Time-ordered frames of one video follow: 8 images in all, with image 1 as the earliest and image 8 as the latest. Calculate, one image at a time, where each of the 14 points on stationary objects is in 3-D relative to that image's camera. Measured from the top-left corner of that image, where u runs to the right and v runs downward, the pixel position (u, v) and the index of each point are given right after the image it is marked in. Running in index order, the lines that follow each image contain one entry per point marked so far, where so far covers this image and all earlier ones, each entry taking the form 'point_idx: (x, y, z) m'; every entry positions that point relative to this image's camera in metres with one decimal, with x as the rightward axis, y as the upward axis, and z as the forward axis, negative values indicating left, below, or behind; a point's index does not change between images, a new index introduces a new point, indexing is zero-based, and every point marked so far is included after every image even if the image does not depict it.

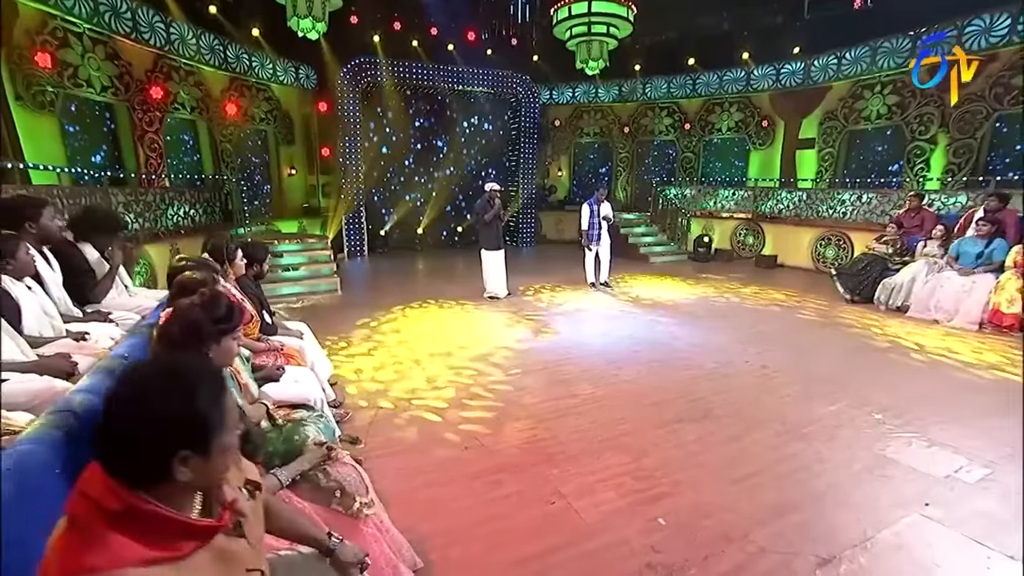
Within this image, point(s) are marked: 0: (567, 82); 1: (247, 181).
0: (+1.4, +5.3, +14.0) m
1: (-5.3, +2.0, +11.2) m
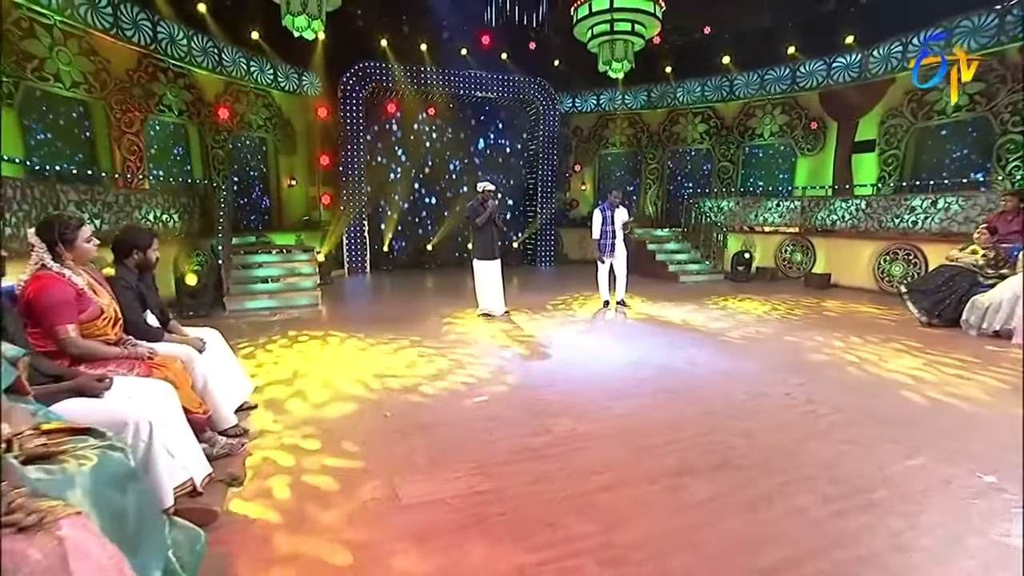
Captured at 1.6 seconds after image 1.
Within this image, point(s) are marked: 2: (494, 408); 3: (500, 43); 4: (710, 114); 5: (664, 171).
0: (+1.9, +4.7, +13.0) m
1: (-5.1, +1.7, +10.5) m
2: (-0.2, -1.1, +5.2) m
3: (-0.2, +5.3, +11.9) m
4: (+4.4, +3.9, +12.4) m
5: (+3.6, +2.8, +13.0) m
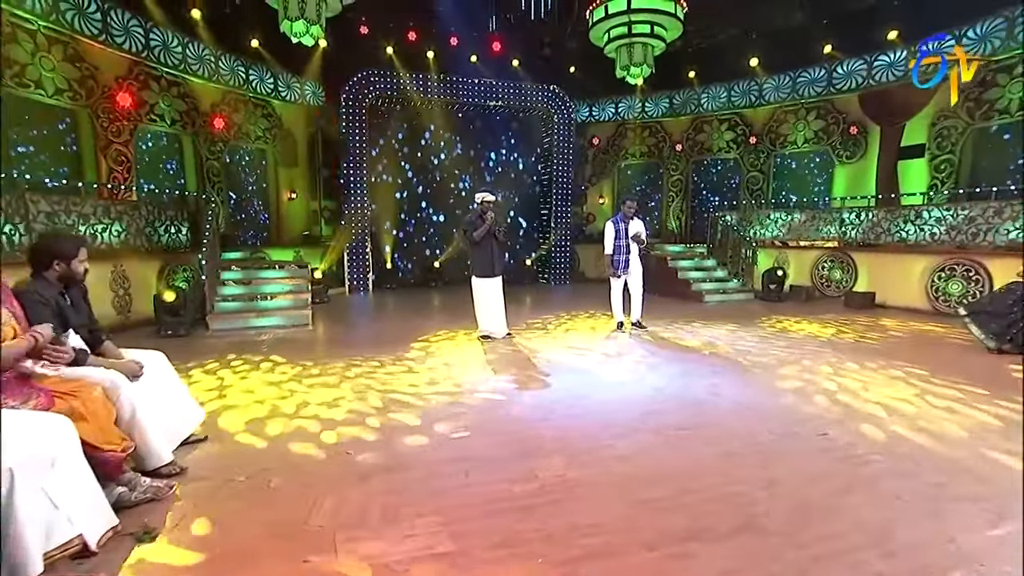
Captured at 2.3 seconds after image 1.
0: (+2.2, +4.3, +12.3) m
1: (-4.9, +1.3, +10.1) m
2: (-0.3, -1.3, +4.4) m
3: (0.0, +4.9, +11.3) m
4: (+4.7, +3.5, +11.6) m
5: (+3.9, +2.4, +12.2) m
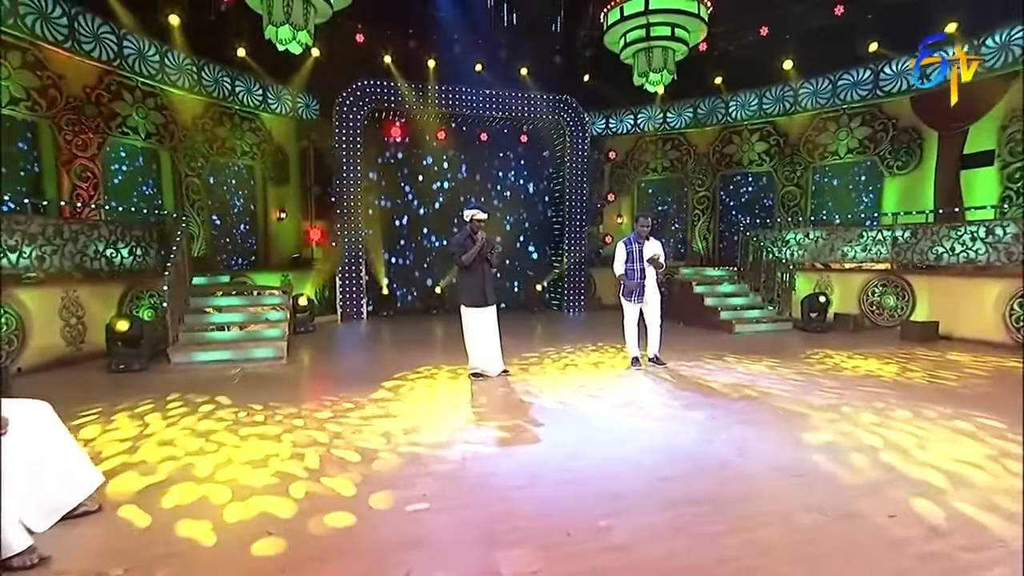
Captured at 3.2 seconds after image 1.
0: (+2.4, +3.7, +11.3) m
1: (-4.8, +0.9, +9.3) m
2: (-0.5, -1.5, +3.3) m
3: (+0.2, +4.4, +10.5) m
4: (+4.8, +2.9, +10.4) m
5: (+4.1, +1.8, +11.1) m
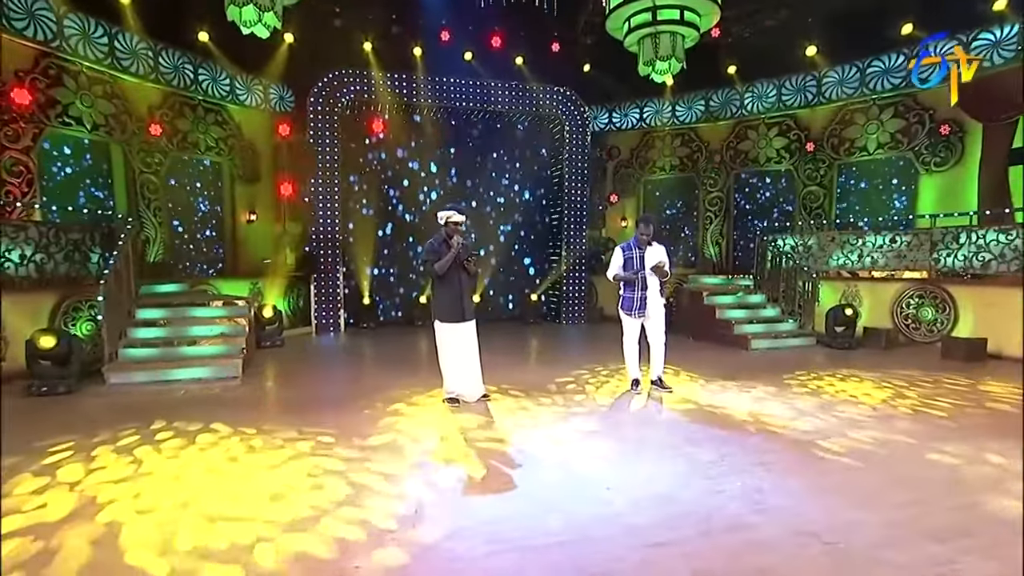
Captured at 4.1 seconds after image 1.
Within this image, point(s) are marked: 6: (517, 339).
0: (+2.3, +3.5, +10.4) m
1: (-4.9, +0.8, +8.5) m
2: (-0.7, -1.5, +2.4) m
3: (+0.1, +4.2, +9.6) m
4: (+4.7, +2.8, +9.5) m
5: (+4.0, +1.6, +10.1) m
6: (+0.1, -0.9, +9.2) m
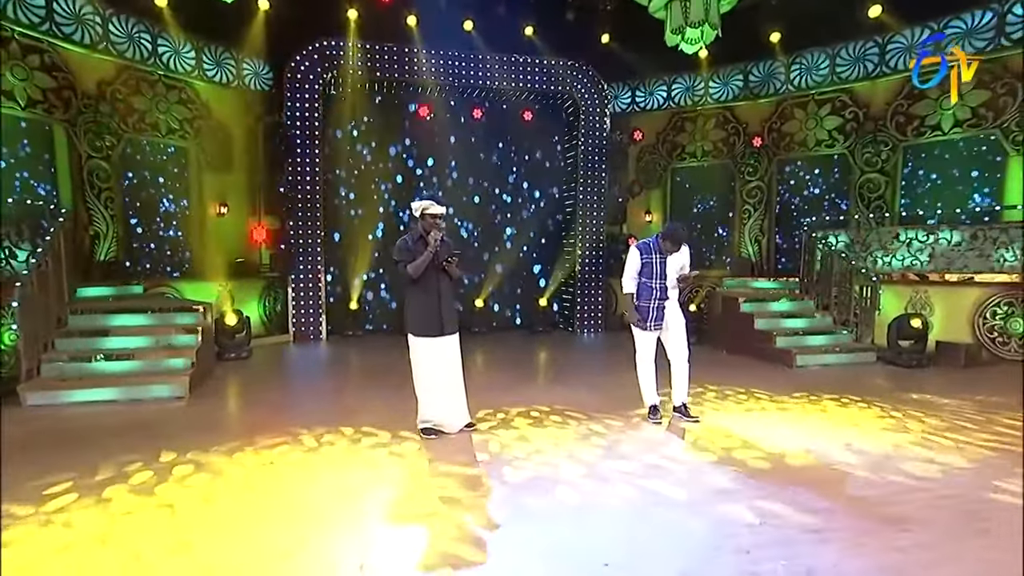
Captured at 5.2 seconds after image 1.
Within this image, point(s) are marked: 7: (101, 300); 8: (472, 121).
0: (+2.4, +3.5, +9.1) m
1: (-4.9, +0.7, +7.4) m
2: (-0.9, -1.6, +1.2) m
3: (+0.2, +4.2, +8.4) m
4: (+4.8, +2.7, +8.1) m
5: (+4.1, +1.6, +8.7) m
6: (+0.2, -0.9, +8.0) m
7: (-4.7, -0.1, +6.4) m
8: (-0.6, +2.7, +8.9) m
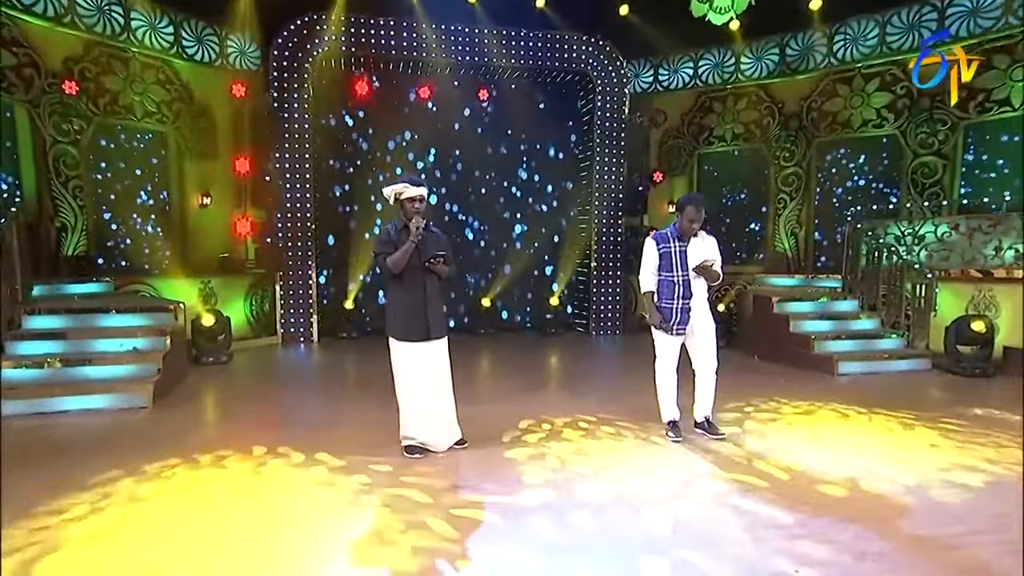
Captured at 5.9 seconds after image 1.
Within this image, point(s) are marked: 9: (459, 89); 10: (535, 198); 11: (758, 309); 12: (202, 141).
0: (+2.6, +3.5, +8.2) m
1: (-4.8, +0.8, +6.8) m
2: (-1.0, -1.6, +0.5) m
3: (+0.3, +4.2, +7.6) m
4: (+4.9, +2.7, +7.2) m
5: (+4.2, +1.6, +7.8) m
6: (+0.3, -0.9, +7.2) m
7: (-4.7, -0.1, +5.8) m
8: (-0.5, +2.7, +8.2) m
9: (-0.8, +2.9, +8.1) m
10: (+0.4, +1.4, +8.4) m
11: (+3.3, -0.2, +7.3) m
12: (-4.0, +1.9, +7.2) m
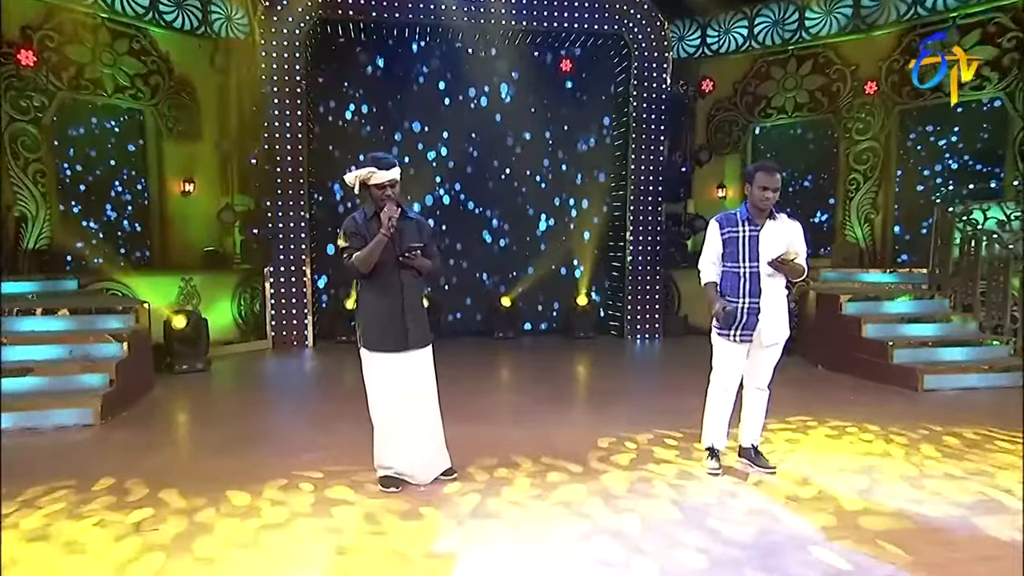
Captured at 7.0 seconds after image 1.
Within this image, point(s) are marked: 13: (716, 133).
0: (+2.9, +3.5, +7.1) m
1: (-4.6, +0.8, +6.1) m
2: (-1.1, -1.6, -0.4) m
3: (+0.6, +4.2, +6.6) m
4: (+5.2, +2.7, +5.9) m
5: (+4.5, +1.6, +6.6) m
6: (+0.5, -0.8, +6.2) m
7: (-4.5, -0.1, +5.1) m
8: (-0.2, +2.8, +7.2) m
9: (-0.5, +3.0, +7.1) m
10: (+0.7, +1.4, +7.4) m
11: (+3.5, -0.2, +6.1) m
12: (-3.8, +1.9, +6.4) m
13: (+2.7, +2.0, +7.3) m
